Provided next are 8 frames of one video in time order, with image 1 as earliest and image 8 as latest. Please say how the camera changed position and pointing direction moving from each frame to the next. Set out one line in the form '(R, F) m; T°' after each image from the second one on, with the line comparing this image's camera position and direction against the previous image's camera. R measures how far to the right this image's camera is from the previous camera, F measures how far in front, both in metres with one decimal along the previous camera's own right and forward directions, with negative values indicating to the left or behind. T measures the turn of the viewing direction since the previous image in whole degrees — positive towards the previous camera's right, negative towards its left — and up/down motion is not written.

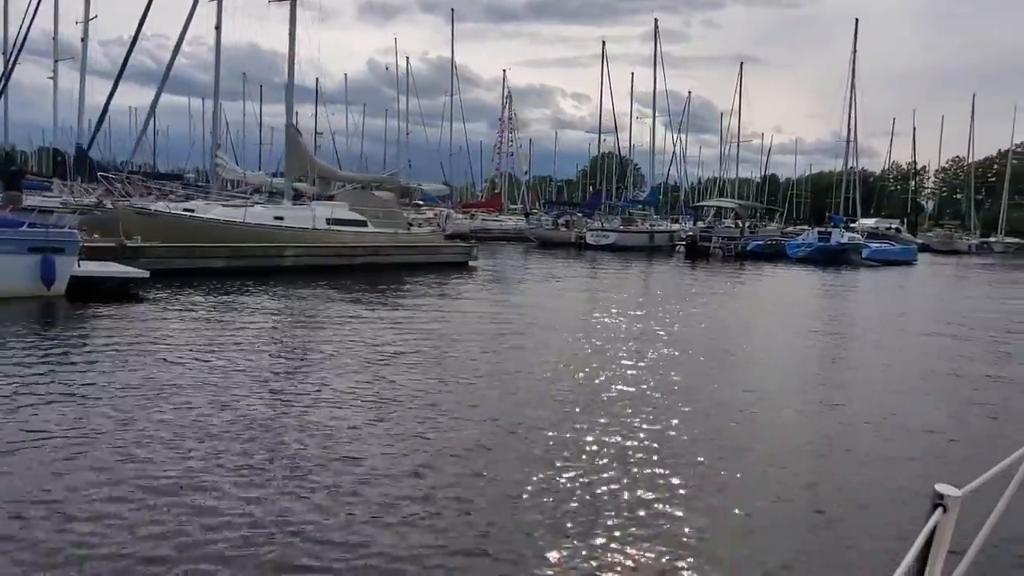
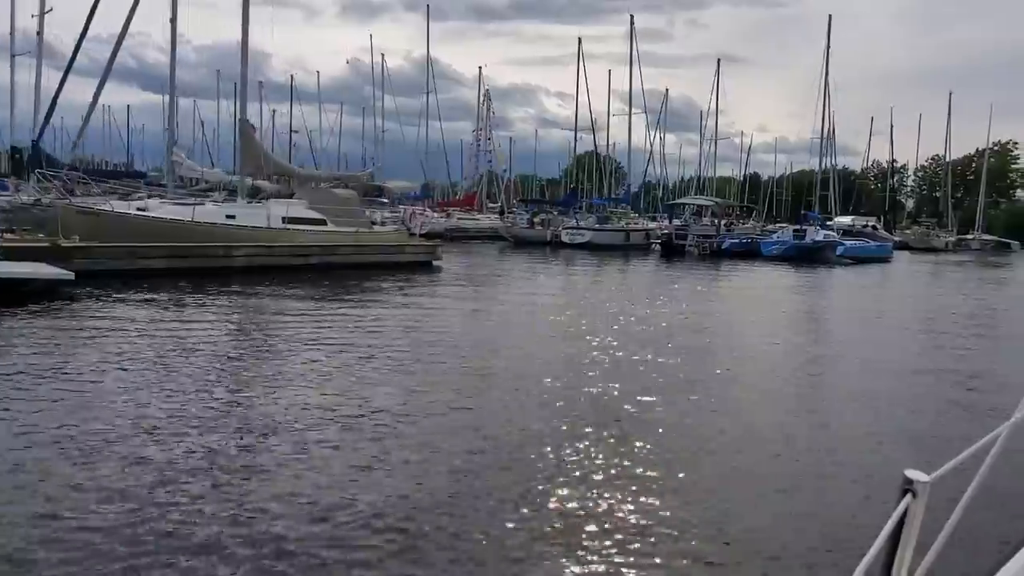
(+0.2, +0.2) m; +1°
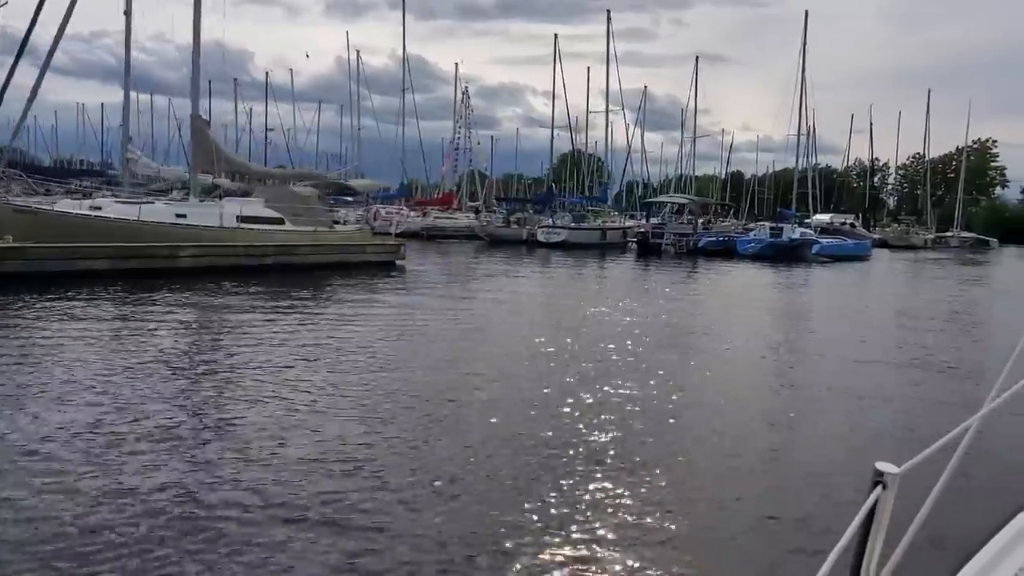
(+0.2, +0.2) m; +1°
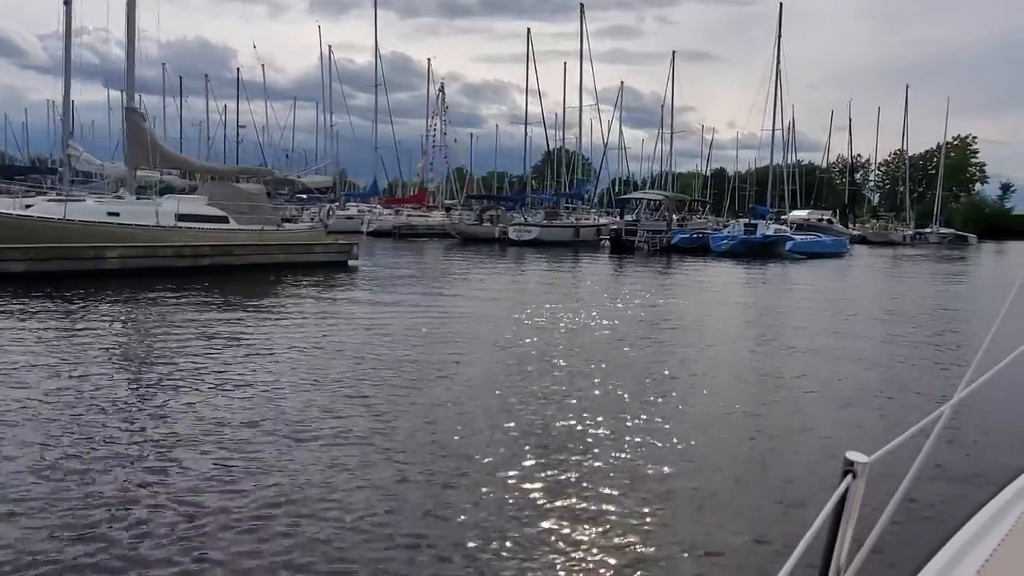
(+0.3, +0.3) m; +1°
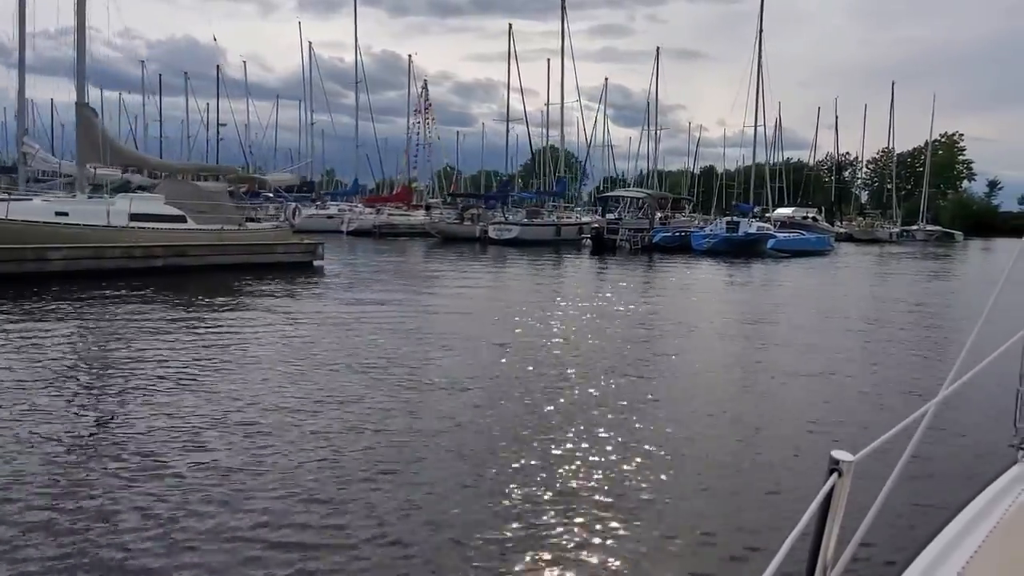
(+0.2, +0.2) m; +1°
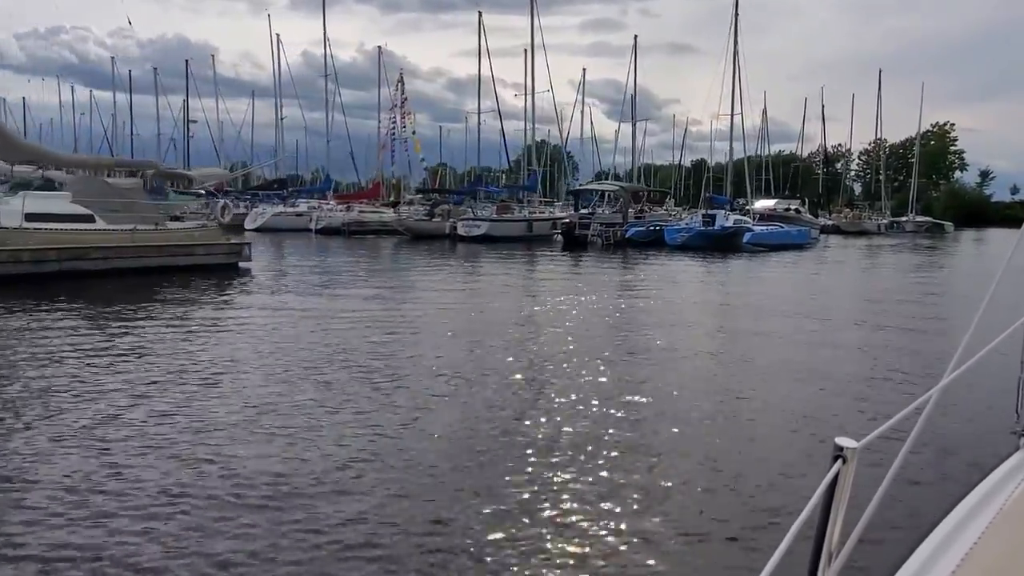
(+0.4, +0.5) m; 0°
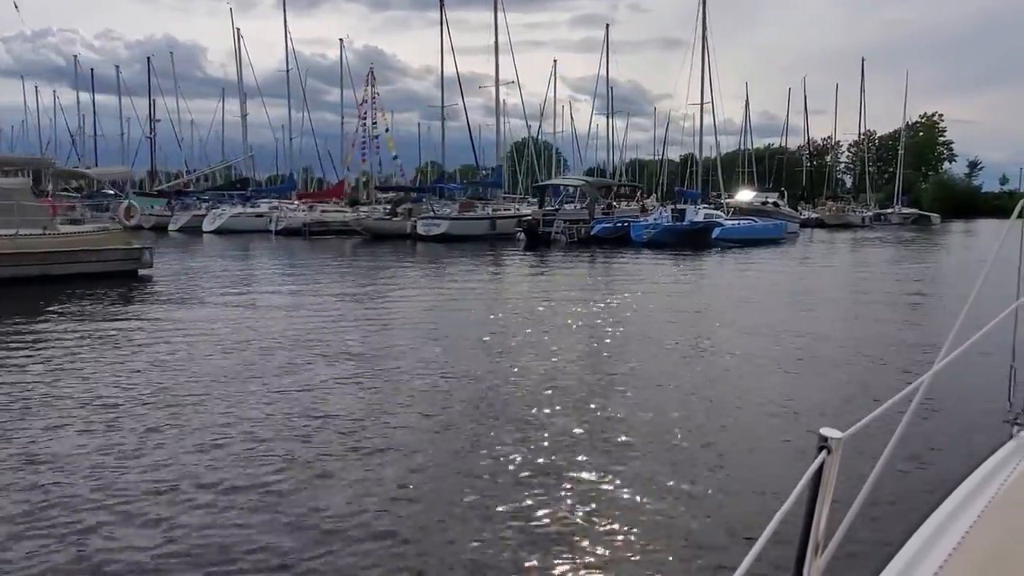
(+0.5, +0.6) m; 0°
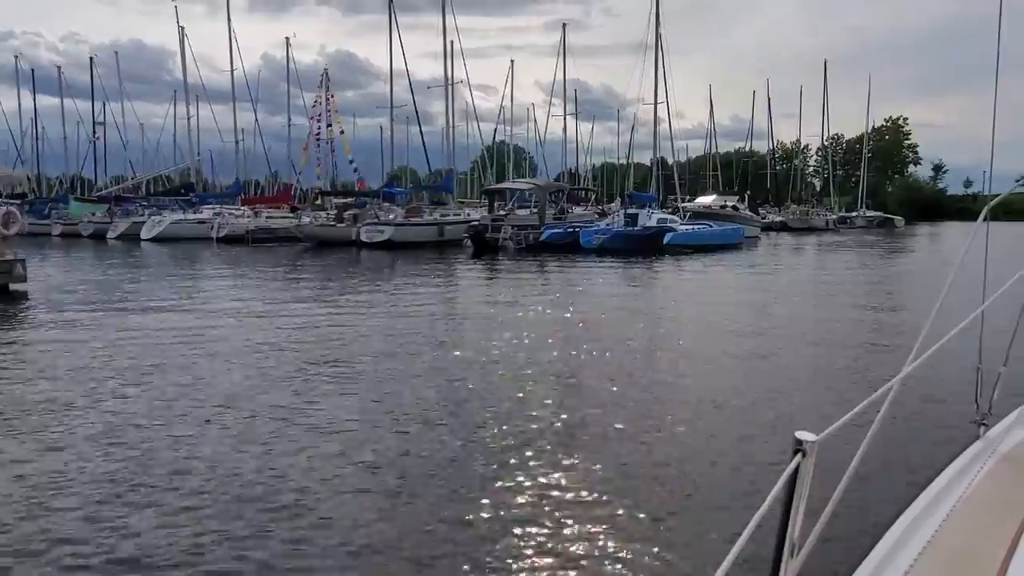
(+0.4, +0.5) m; +2°
